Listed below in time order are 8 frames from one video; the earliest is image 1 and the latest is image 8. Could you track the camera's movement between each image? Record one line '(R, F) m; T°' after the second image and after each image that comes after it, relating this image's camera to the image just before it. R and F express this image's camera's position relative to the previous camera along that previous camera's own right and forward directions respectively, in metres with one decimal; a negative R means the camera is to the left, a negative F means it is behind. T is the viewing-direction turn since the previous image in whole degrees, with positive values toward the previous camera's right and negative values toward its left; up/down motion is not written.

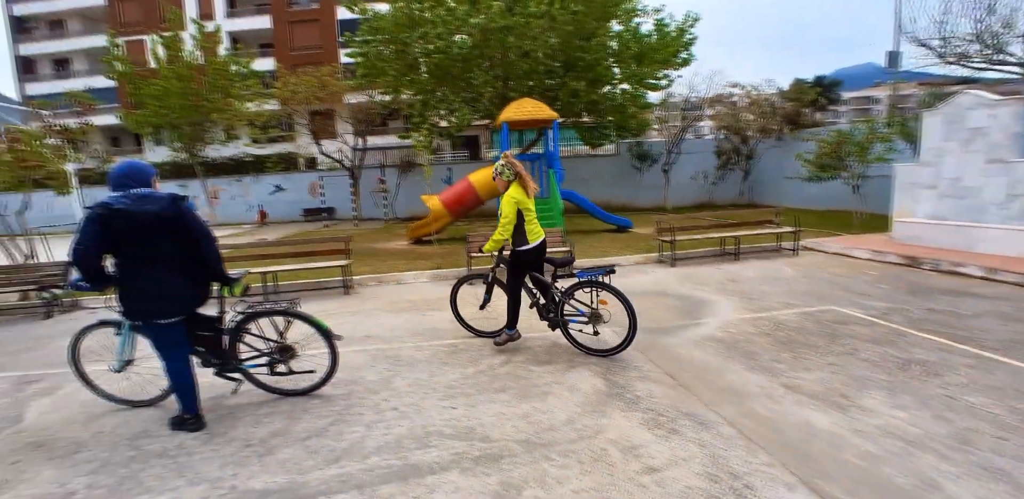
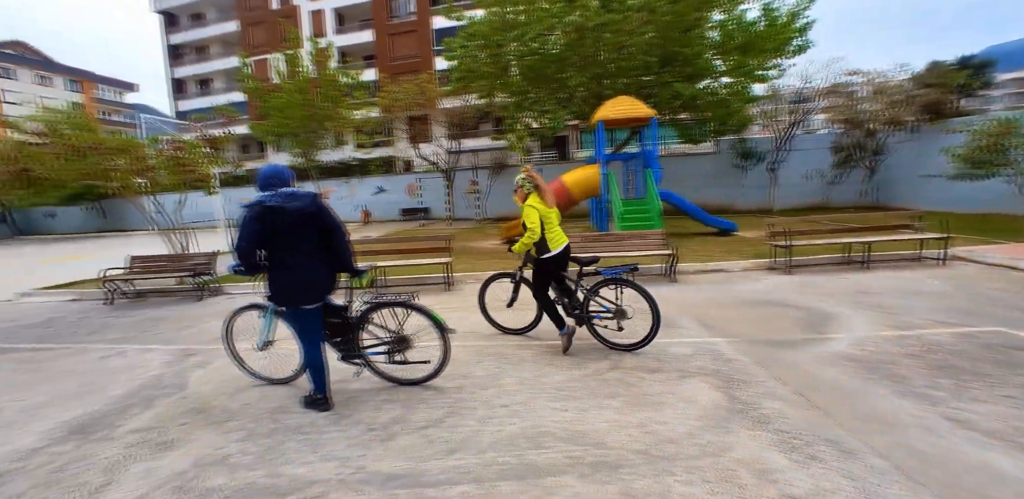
(-0.5, +0.1) m; -9°
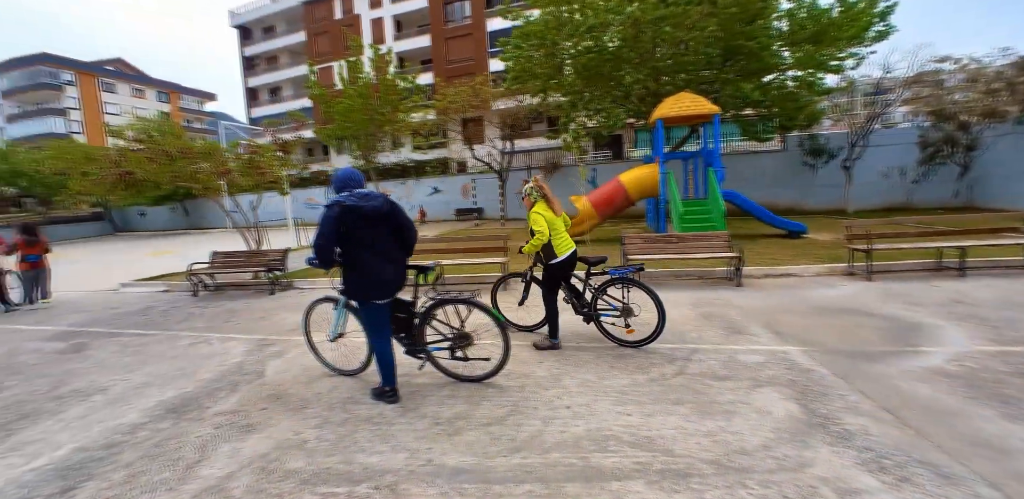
(-0.2, 0.0) m; -6°
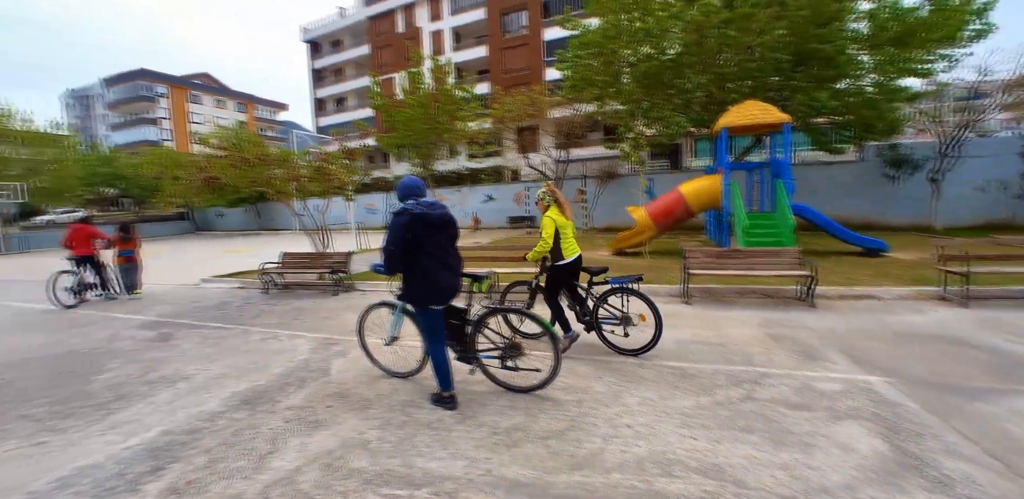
(-0.2, 0.0) m; -6°
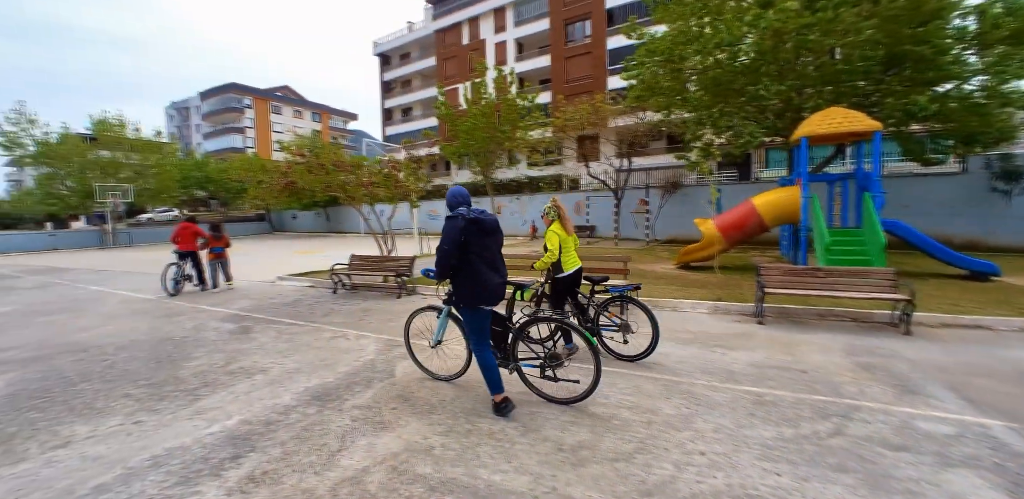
(-0.2, +0.1) m; -7°
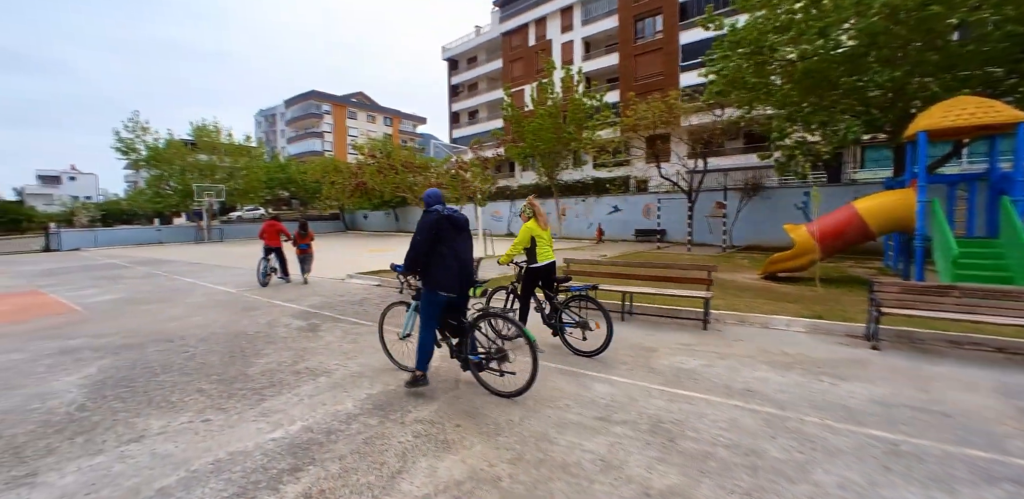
(-0.2, +0.4) m; -8°
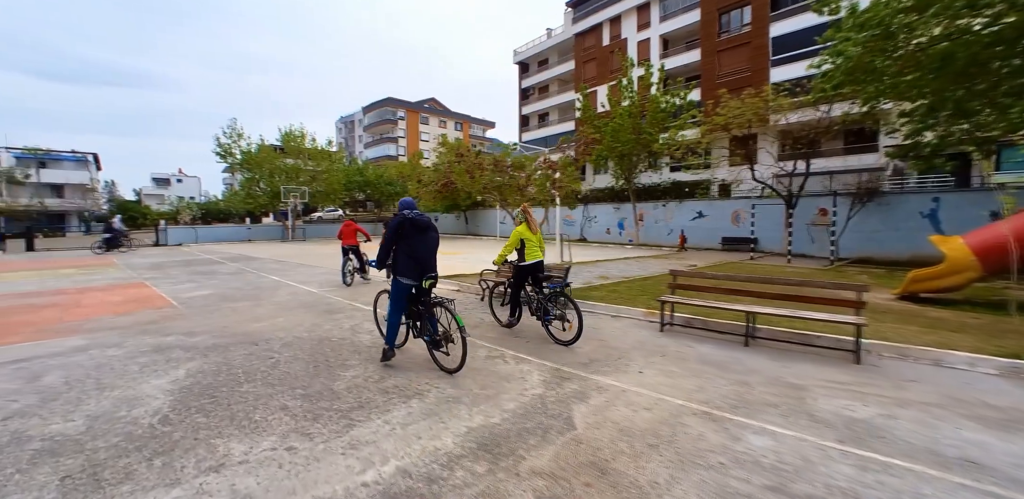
(-0.6, +0.7) m; -8°
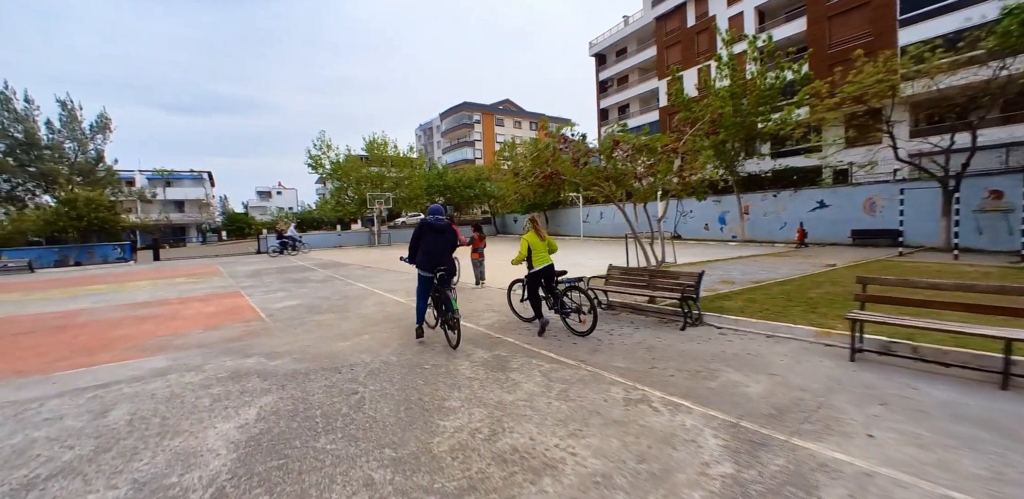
(-0.6, +1.1) m; -10°
